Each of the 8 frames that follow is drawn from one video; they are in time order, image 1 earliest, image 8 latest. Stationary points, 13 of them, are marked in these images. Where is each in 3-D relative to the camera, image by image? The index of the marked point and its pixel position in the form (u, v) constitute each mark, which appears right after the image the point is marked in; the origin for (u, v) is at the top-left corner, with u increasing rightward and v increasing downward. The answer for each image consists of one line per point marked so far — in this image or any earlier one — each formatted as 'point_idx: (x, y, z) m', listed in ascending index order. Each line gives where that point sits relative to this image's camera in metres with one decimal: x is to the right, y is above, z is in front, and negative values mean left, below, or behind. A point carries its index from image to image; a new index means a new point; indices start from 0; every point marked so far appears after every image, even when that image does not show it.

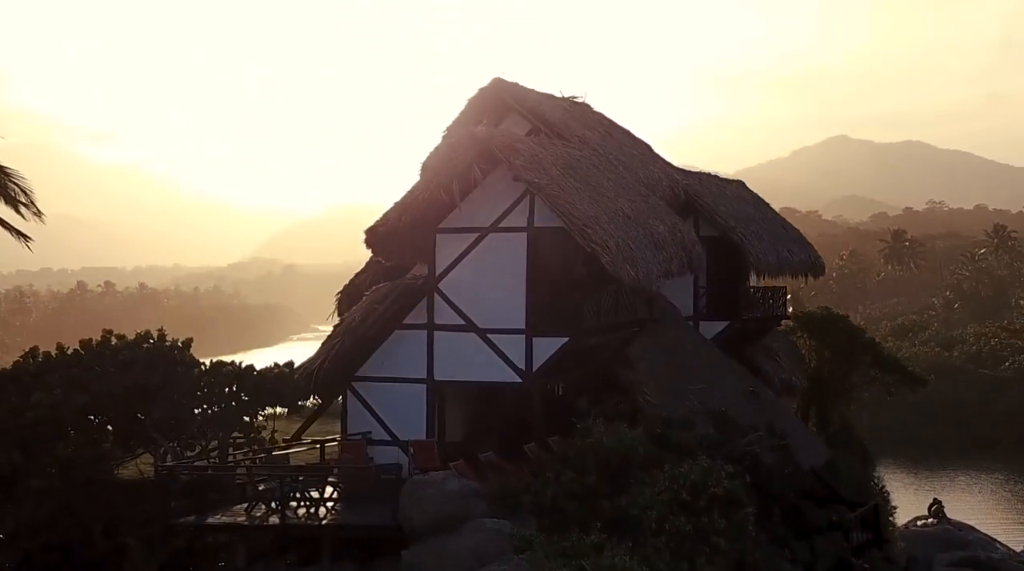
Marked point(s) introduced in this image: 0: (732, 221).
0: (+3.8, +1.1, +19.8) m
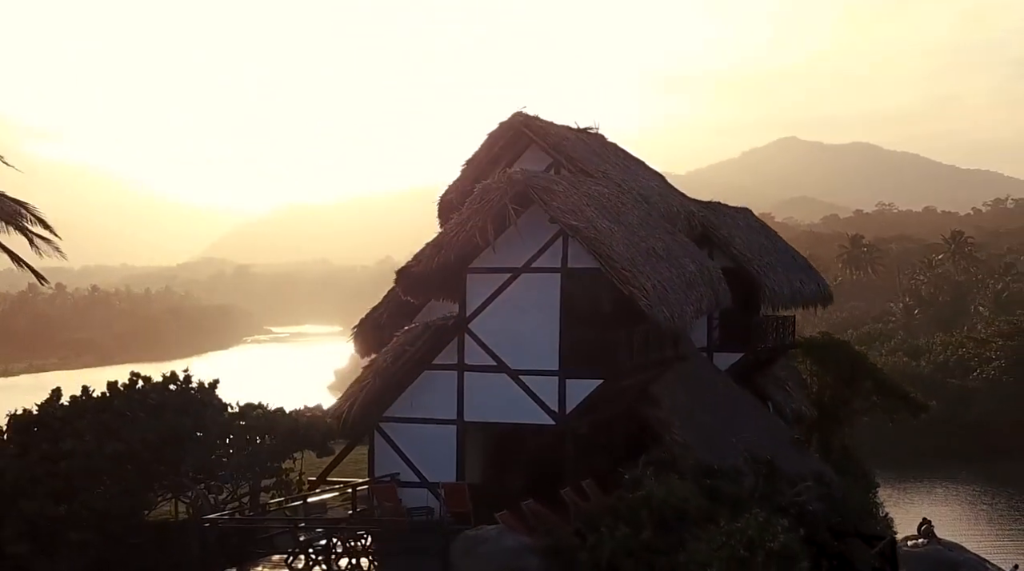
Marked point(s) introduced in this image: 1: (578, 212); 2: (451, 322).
0: (+4.0, +0.6, +19.8) m
1: (+0.8, +0.8, +13.1) m
2: (-0.7, -0.4, +13.8) m
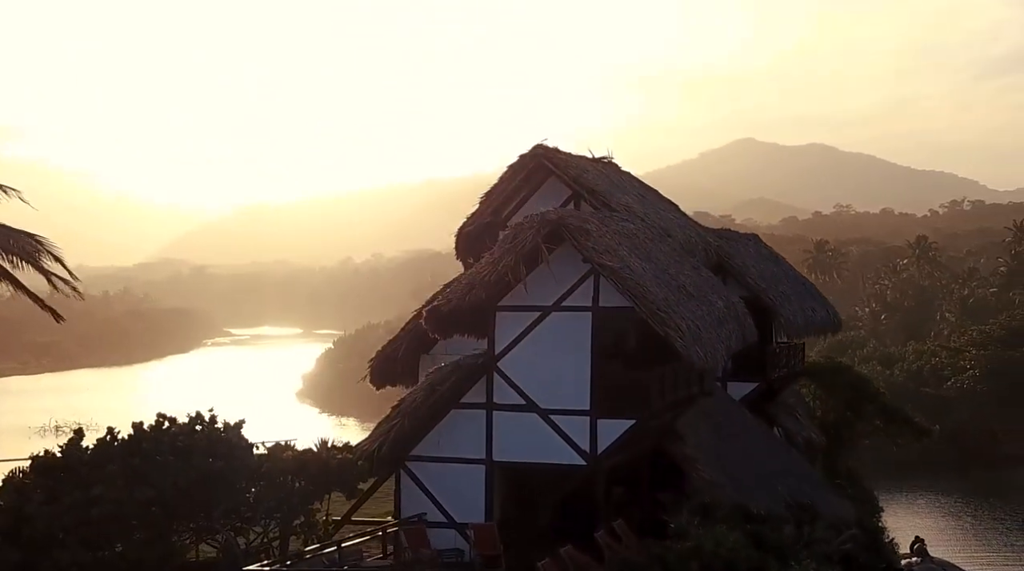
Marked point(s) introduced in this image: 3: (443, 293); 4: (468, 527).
0: (+4.3, +0.1, +19.7) m
1: (+1.2, +0.4, +12.9) m
2: (-0.4, -0.9, +13.6) m
3: (-0.8, -0.1, +13.4) m
4: (-0.5, -2.9, +13.6) m
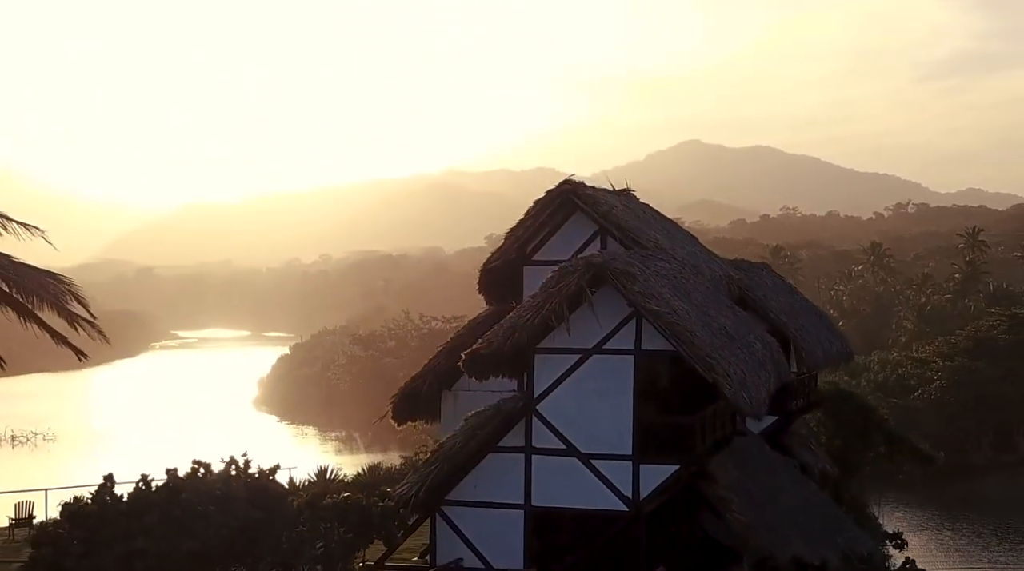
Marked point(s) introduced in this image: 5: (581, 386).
0: (+4.6, -0.5, +19.6) m
1: (+1.6, -0.1, +12.8) m
2: (+0.1, -1.4, +13.4) m
3: (-0.3, -0.6, +13.1) m
4: (-0.1, -3.3, +13.4) m
5: (+0.8, -1.2, +13.2) m
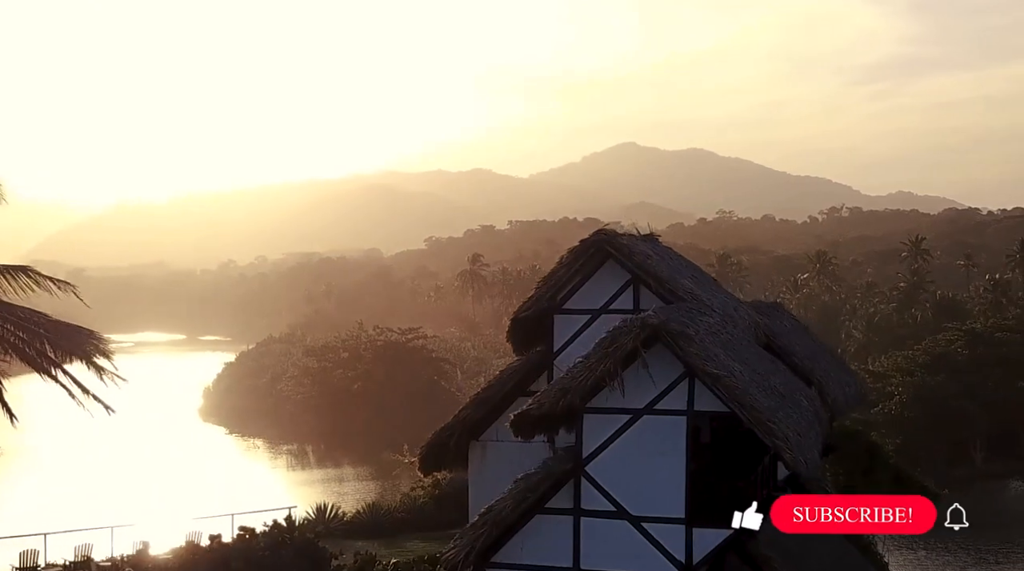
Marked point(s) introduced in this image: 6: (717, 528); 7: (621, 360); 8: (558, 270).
0: (+5.0, -1.3, +19.5) m
1: (+2.2, -0.8, +12.6) m
2: (+0.6, -2.0, +13.1) m
3: (+0.2, -1.2, +12.9) m
4: (+0.5, -4.0, +13.1) m
5: (+1.4, -1.8, +12.9) m
6: (+2.3, -2.7, +12.7) m
7: (+1.2, -0.8, +12.7) m
8: (+0.7, +0.2, +16.7) m
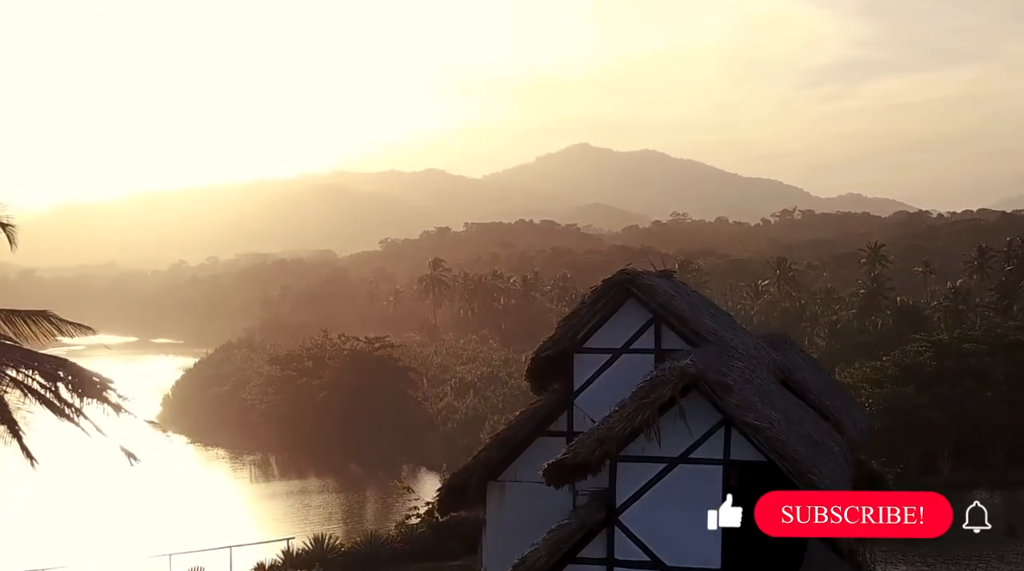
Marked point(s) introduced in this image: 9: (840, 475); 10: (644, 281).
0: (+5.2, -1.9, +19.3) m
1: (+2.6, -1.3, +12.4) m
2: (+1.0, -2.6, +12.9) m
3: (+0.6, -1.7, +12.7) m
4: (+0.8, -4.5, +12.8) m
5: (+1.7, -2.3, +12.7) m
6: (+2.6, -3.2, +12.5) m
7: (+1.6, -1.4, +12.5) m
8: (+1.0, -0.3, +16.6) m
9: (+3.8, -2.2, +13.2) m
10: (+1.9, +0.1, +16.3) m
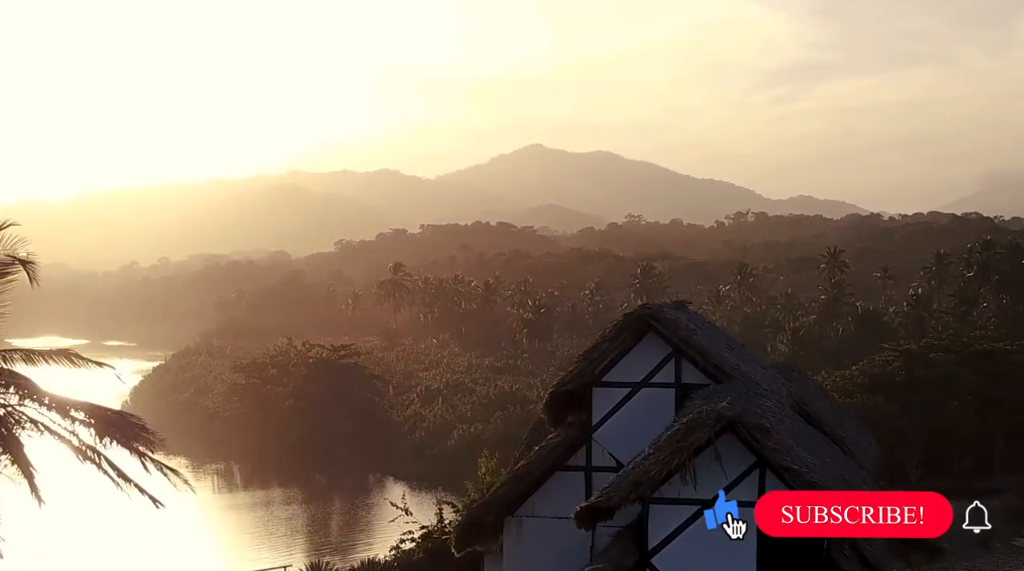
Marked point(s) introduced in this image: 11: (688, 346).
0: (+5.4, -2.4, +19.3) m
1: (+2.9, -1.7, +12.3) m
2: (+1.3, -3.0, +12.8) m
3: (+0.9, -2.2, +12.5) m
4: (+1.2, -5.0, +12.6) m
5: (+2.1, -2.8, +12.6) m
6: (+3.0, -3.7, +12.3) m
7: (+1.9, -1.8, +12.4) m
8: (+1.2, -0.8, +16.4) m
9: (+4.1, -2.7, +13.1) m
10: (+2.2, -0.4, +16.2) m
11: (+2.4, -0.8, +15.8) m
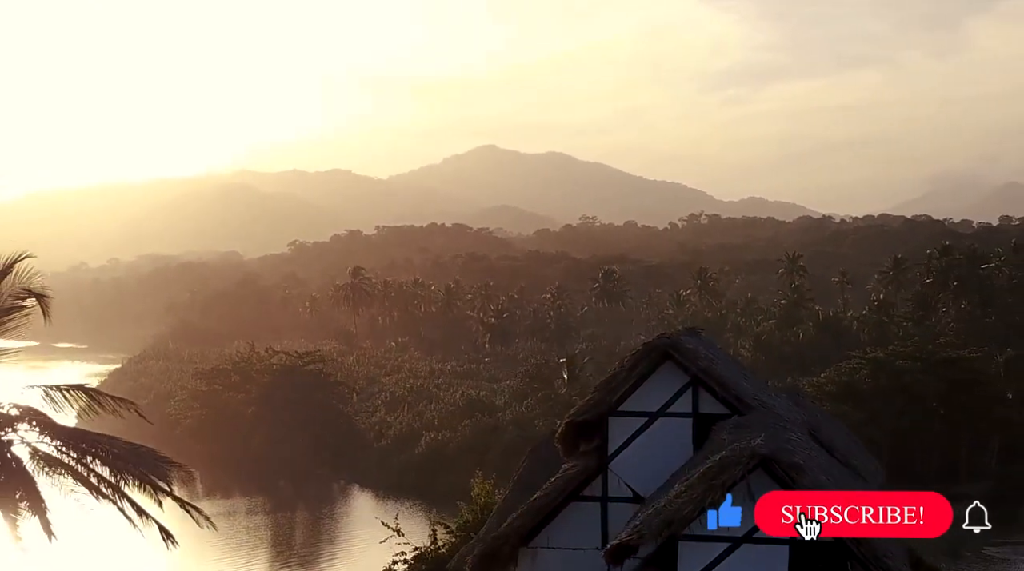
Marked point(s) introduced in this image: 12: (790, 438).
0: (+5.6, -2.8, +19.2) m
1: (+3.2, -2.1, +12.2) m
2: (+1.6, -3.4, +12.6) m
3: (+1.3, -2.6, +12.3) m
4: (+1.5, -5.3, +12.4) m
5: (+2.4, -3.2, +12.4) m
6: (+3.3, -4.0, +12.2) m
7: (+2.2, -2.2, +12.2) m
8: (+1.5, -1.2, +16.2) m
9: (+4.4, -3.0, +13.0) m
10: (+2.4, -0.8, +16.1) m
11: (+2.7, -1.2, +15.6) m
12: (+3.2, -1.8, +13.6) m
